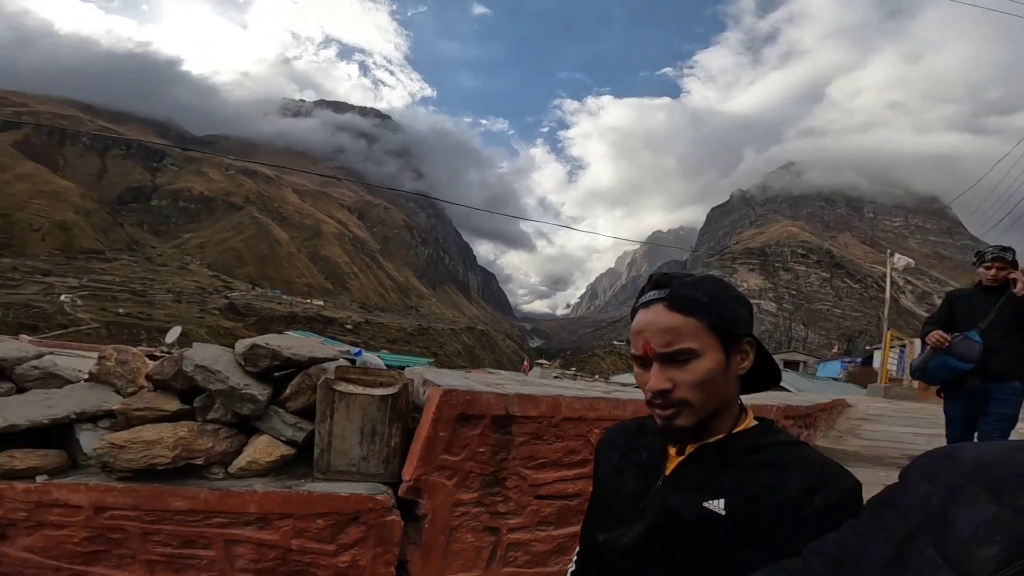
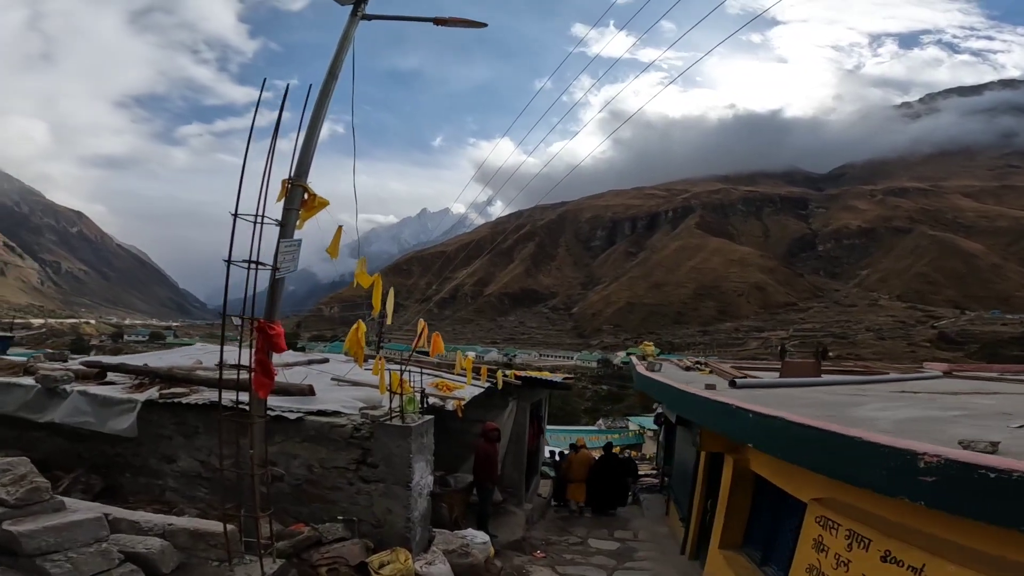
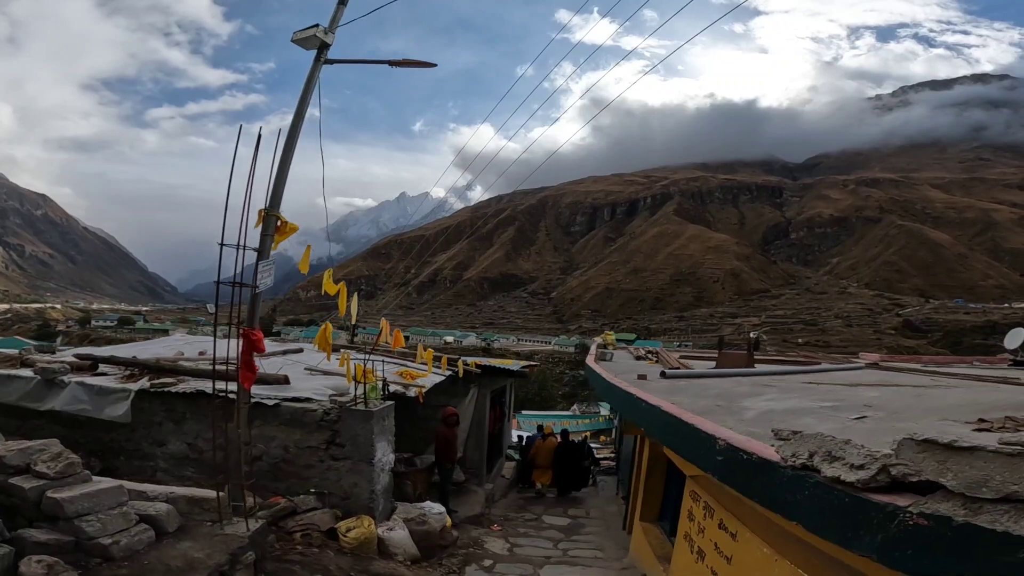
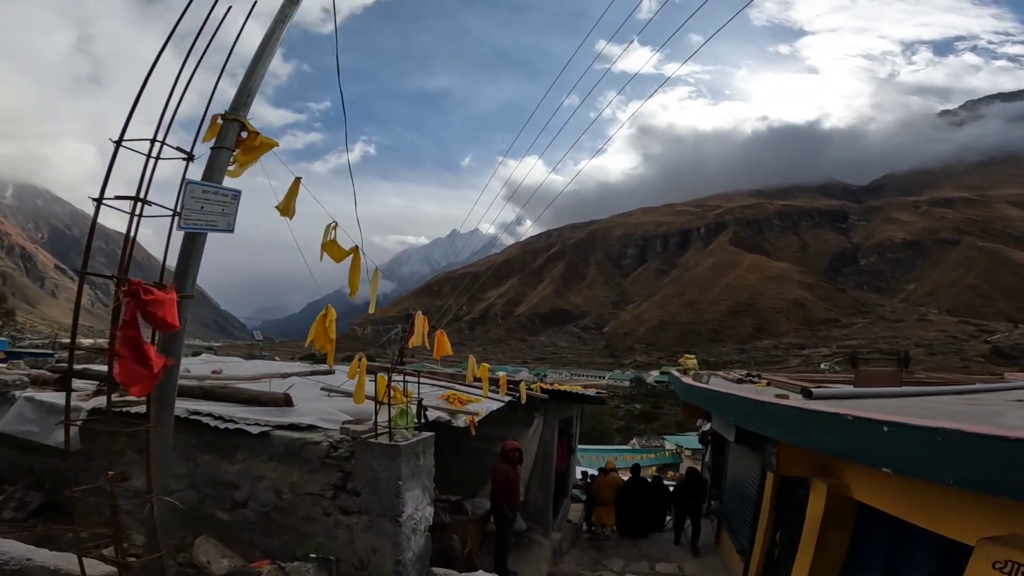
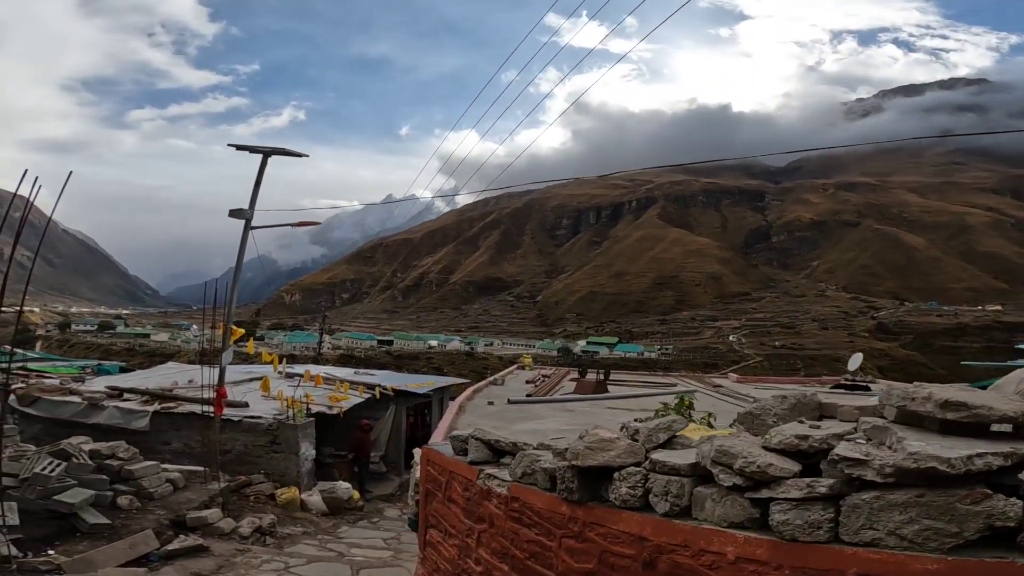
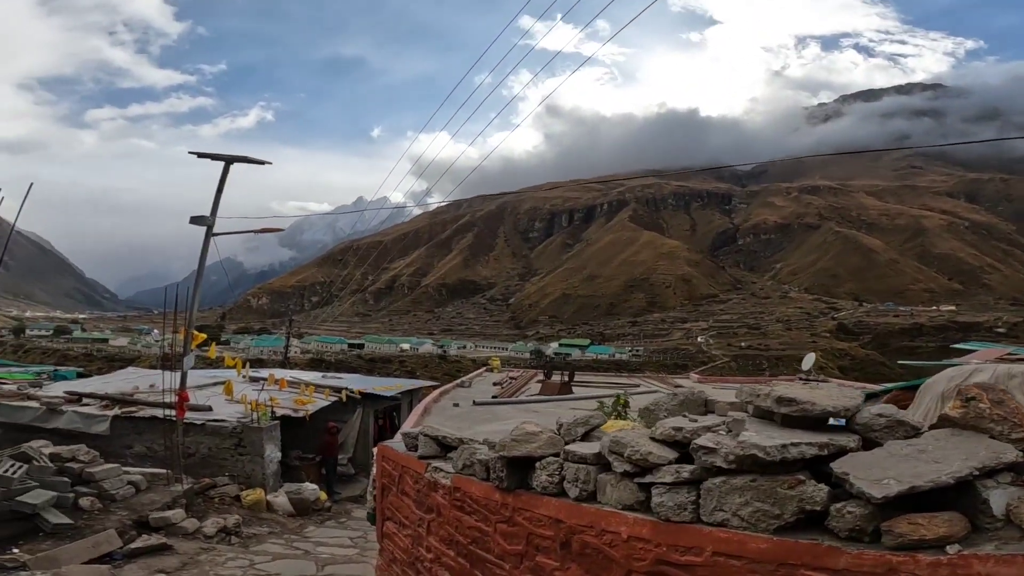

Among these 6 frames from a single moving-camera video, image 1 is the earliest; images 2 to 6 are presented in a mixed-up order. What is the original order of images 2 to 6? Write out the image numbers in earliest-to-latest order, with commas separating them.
6, 5, 3, 2, 4
